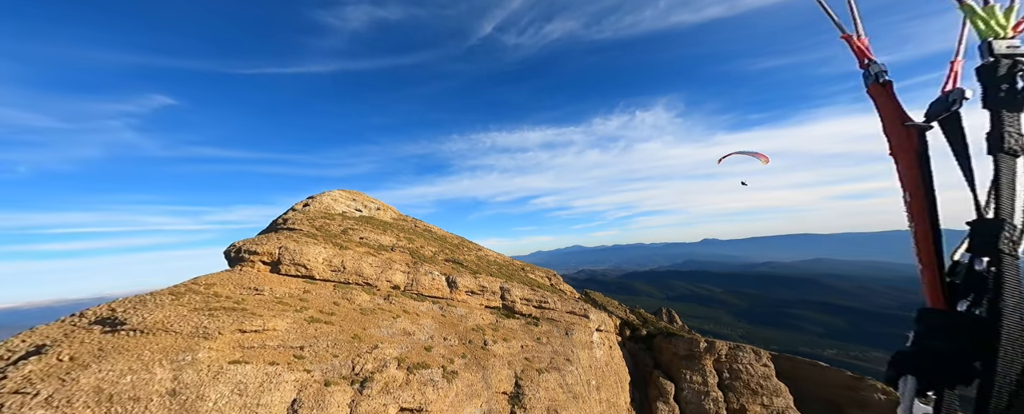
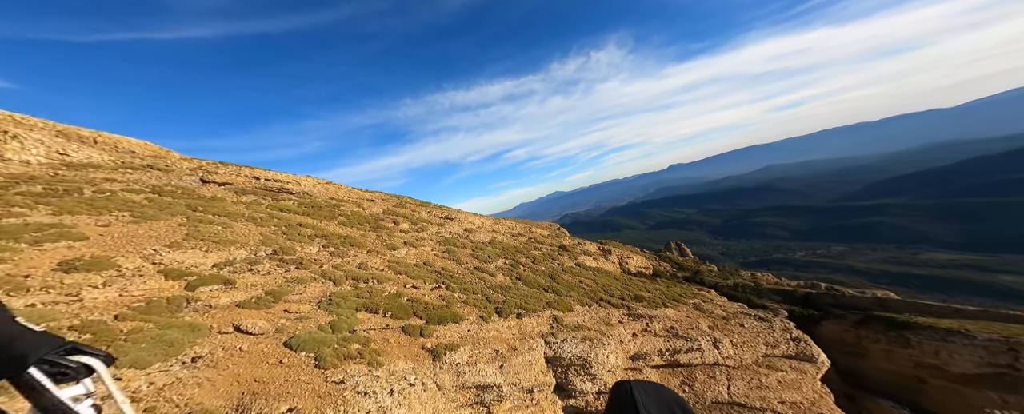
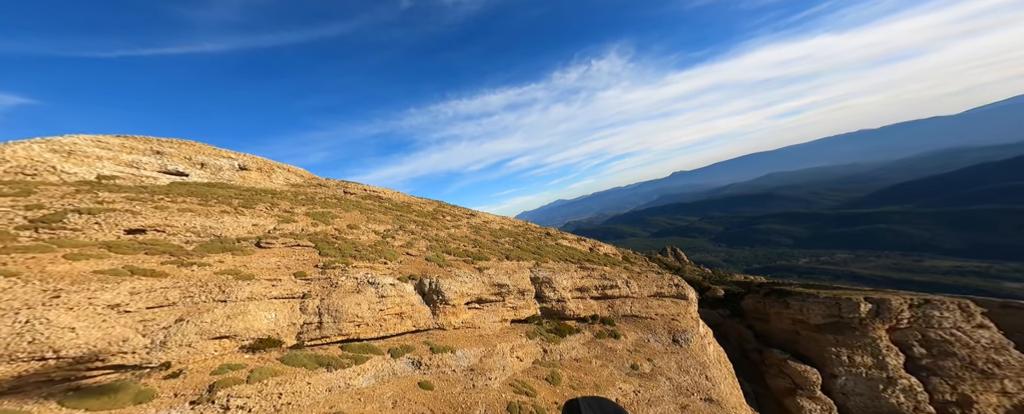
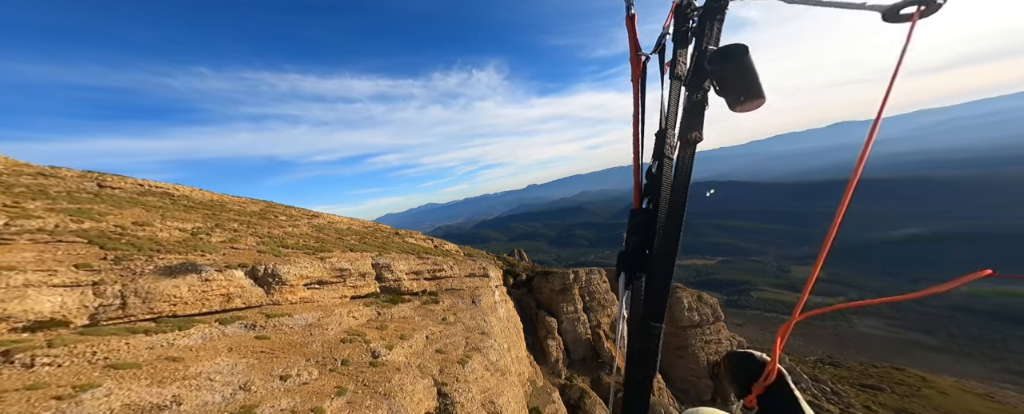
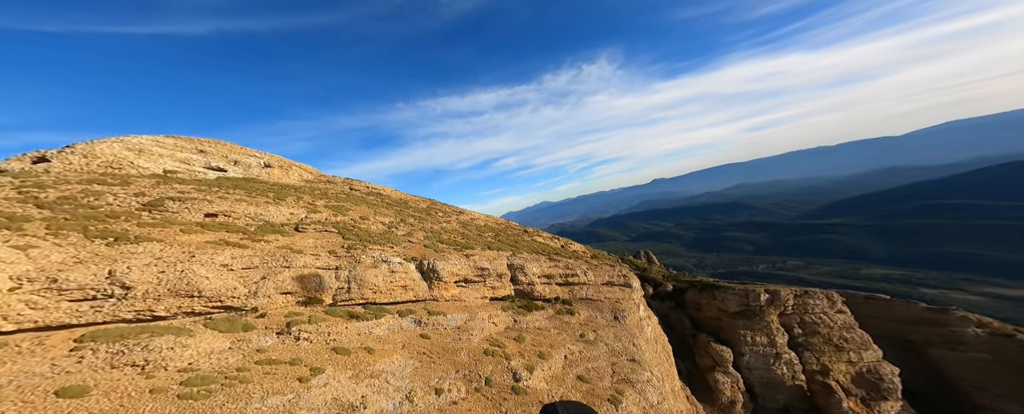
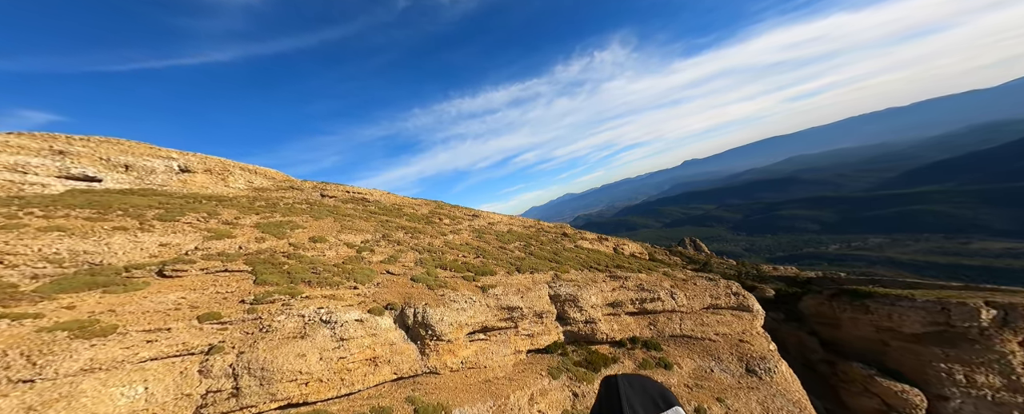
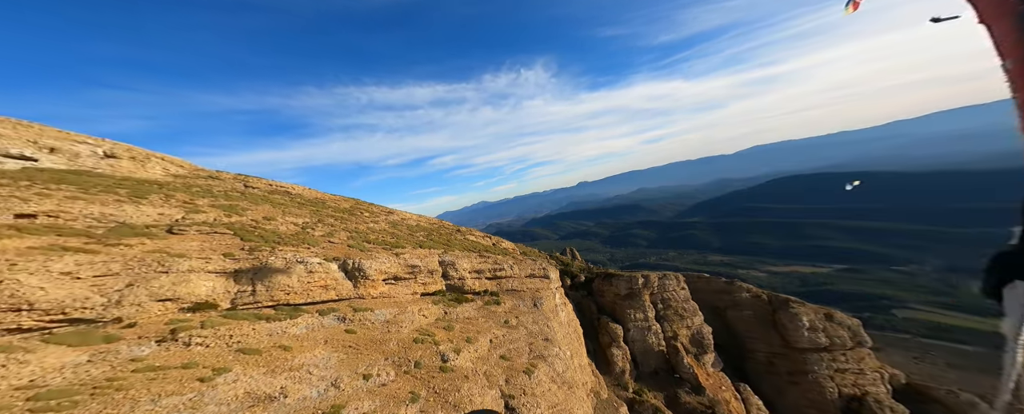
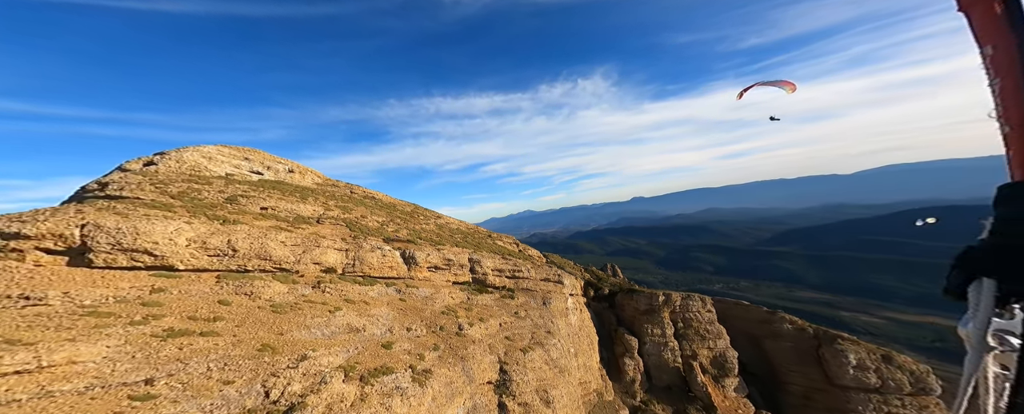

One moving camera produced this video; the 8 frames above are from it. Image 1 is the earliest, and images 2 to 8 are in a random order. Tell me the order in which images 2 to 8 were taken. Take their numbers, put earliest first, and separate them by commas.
8, 4, 7, 5, 3, 6, 2
